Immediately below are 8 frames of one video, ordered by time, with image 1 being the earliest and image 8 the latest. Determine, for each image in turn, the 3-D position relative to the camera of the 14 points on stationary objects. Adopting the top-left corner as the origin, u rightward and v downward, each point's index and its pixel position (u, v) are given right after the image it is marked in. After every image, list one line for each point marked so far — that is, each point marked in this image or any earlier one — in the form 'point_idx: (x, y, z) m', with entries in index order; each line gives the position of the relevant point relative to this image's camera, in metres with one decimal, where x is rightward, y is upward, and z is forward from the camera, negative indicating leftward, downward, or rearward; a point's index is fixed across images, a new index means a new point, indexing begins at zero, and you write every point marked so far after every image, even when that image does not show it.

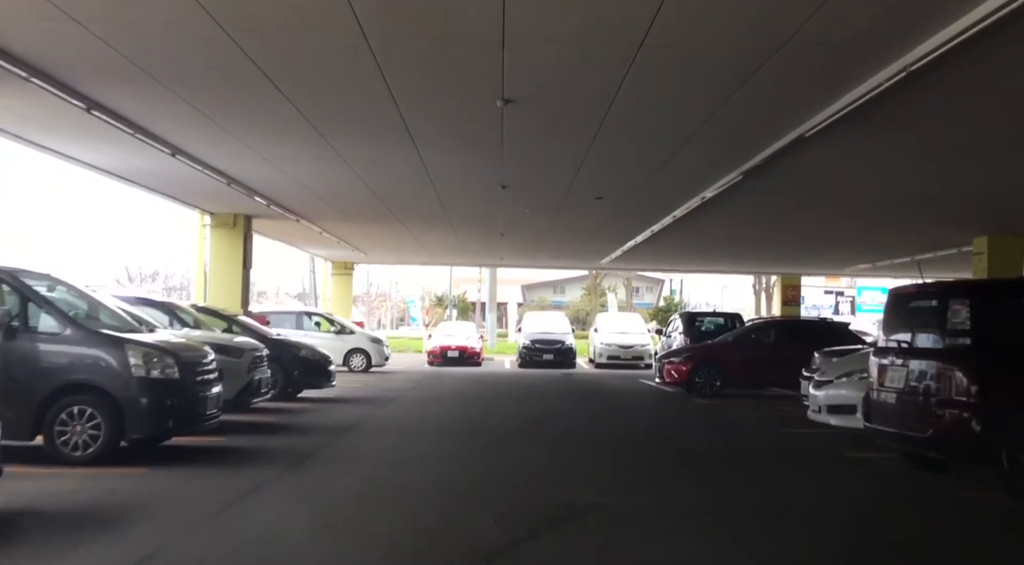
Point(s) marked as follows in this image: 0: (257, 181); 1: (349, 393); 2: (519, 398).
0: (-4.4, +1.7, +13.6) m
1: (-3.0, -2.1, +14.7) m
2: (+0.2, -2.5, +16.5) m
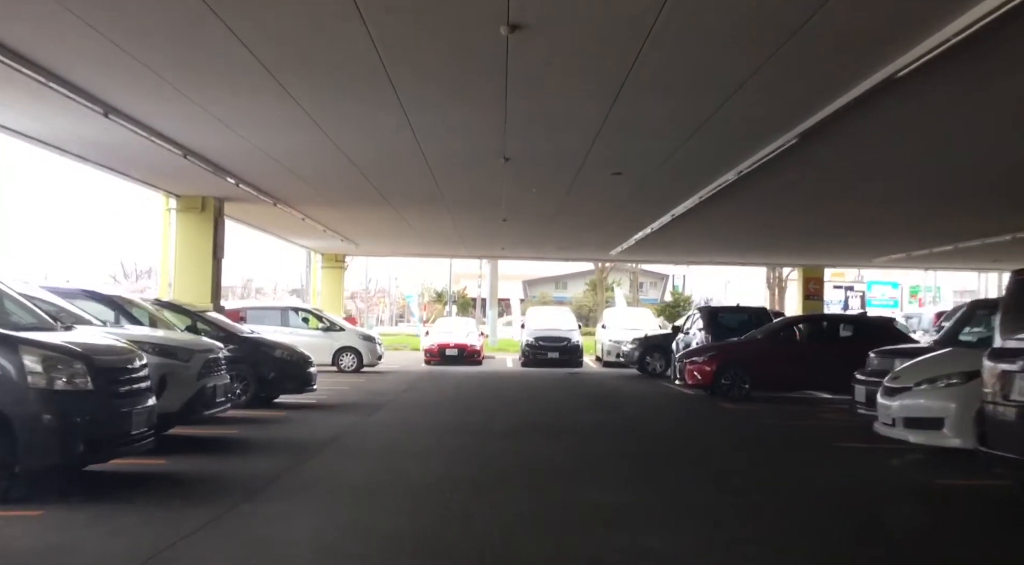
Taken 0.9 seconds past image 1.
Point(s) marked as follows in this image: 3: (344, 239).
0: (-4.4, +1.9, +12.0) m
1: (-3.0, -2.0, +13.1) m
2: (+0.3, -2.3, +15.0) m
3: (-4.4, +1.2, +19.9) m
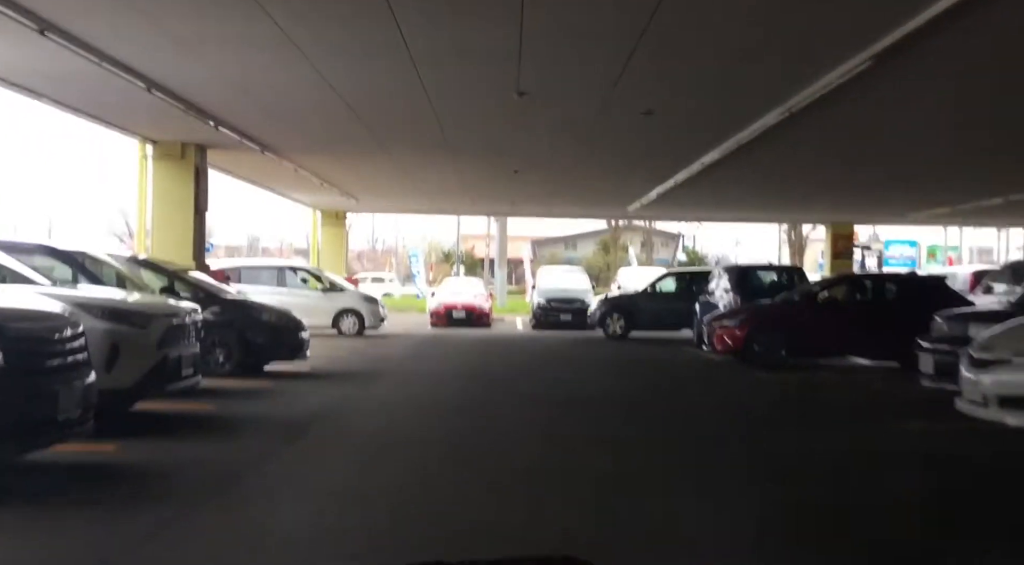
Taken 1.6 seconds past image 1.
0: (-4.2, +2.5, +10.8) m
1: (-2.8, -1.3, +12.1) m
2: (+0.5, -1.5, +13.9) m
3: (-4.1, +2.2, +18.7) m
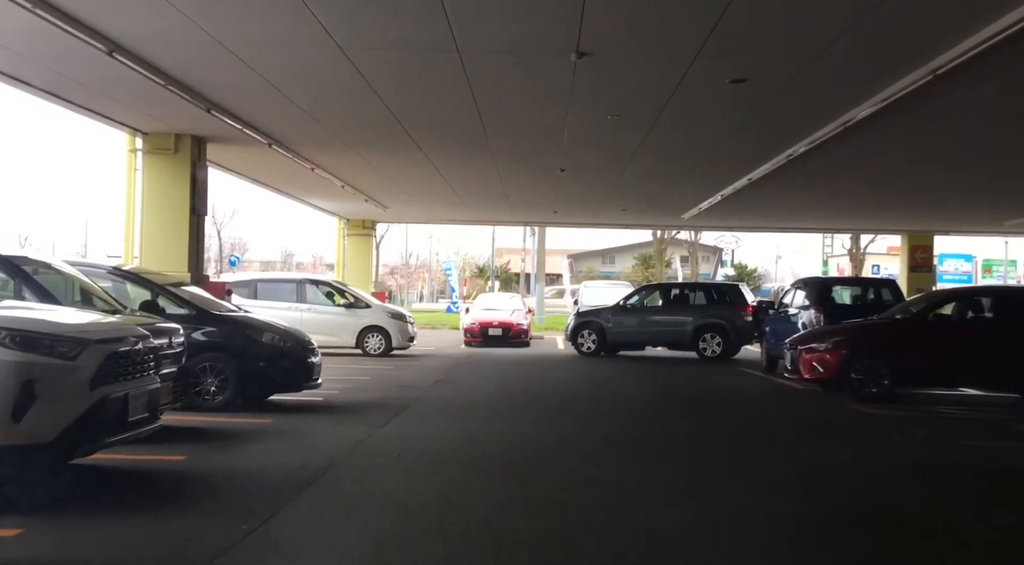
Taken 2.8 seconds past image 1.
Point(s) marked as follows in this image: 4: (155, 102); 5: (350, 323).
0: (-3.6, +2.3, +9.2) m
1: (-2.1, -1.5, +10.4) m
2: (+1.2, -1.8, +12.0) m
3: (-3.2, +1.9, +17.1) m
4: (-4.4, +2.2, +9.6) m
5: (-3.5, -0.9, +16.6) m
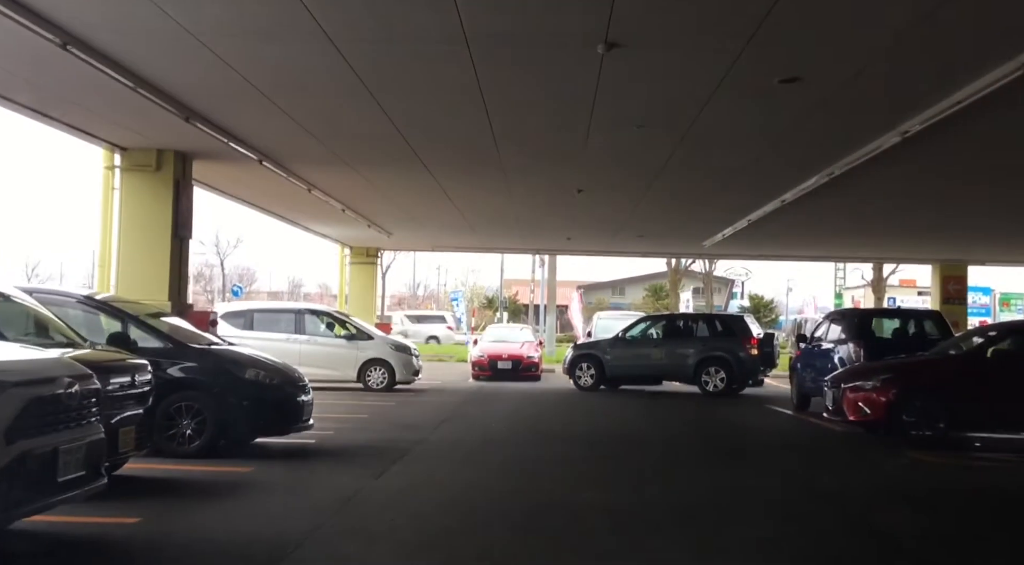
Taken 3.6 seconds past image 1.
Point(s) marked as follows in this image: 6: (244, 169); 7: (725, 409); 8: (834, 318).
0: (-3.5, +2.0, +8.4) m
1: (-2.0, -1.9, +9.4) m
2: (+1.4, -2.2, +11.0) m
3: (-3.0, +1.2, +16.3) m
4: (-4.2, +1.9, +8.8) m
5: (-3.3, -1.5, +15.7) m
6: (-3.9, +1.6, +11.1) m
7: (+3.8, -2.3, +13.9) m
8: (+5.1, -0.5, +12.2) m
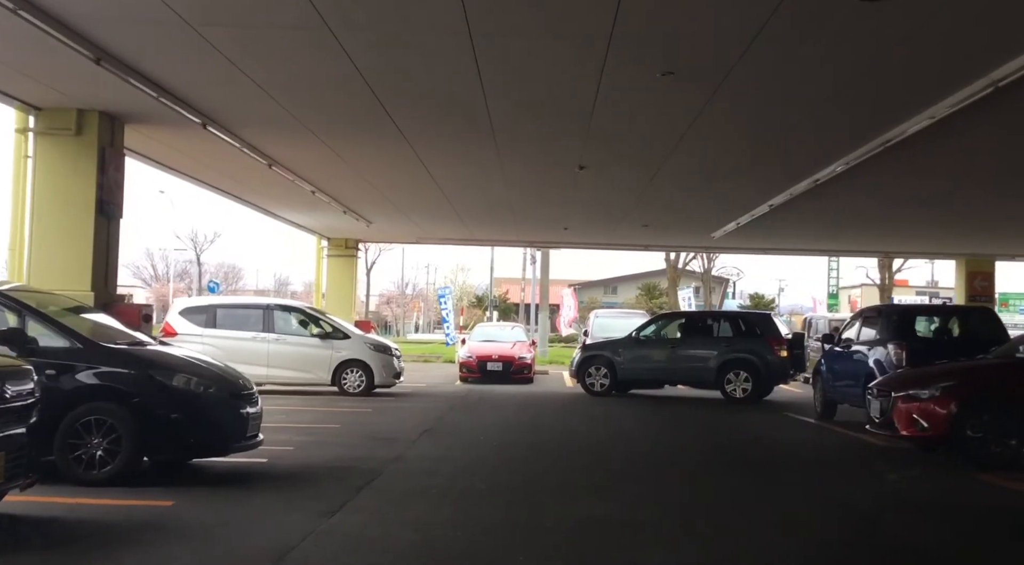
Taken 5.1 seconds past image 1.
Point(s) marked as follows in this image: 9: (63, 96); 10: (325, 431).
0: (-3.5, +2.1, +6.9) m
1: (-2.1, -1.8, +8.0) m
2: (+1.2, -2.1, +9.6) m
3: (-3.1, +1.4, +14.8) m
4: (-4.3, +2.0, +7.3) m
5: (-3.4, -1.4, +14.2) m
6: (-4.0, +1.8, +9.6) m
7: (+3.7, -2.2, +12.5) m
8: (+5.0, -0.4, +10.8) m
9: (-4.5, +1.8, +8.1) m
10: (-2.4, -1.9, +9.8) m
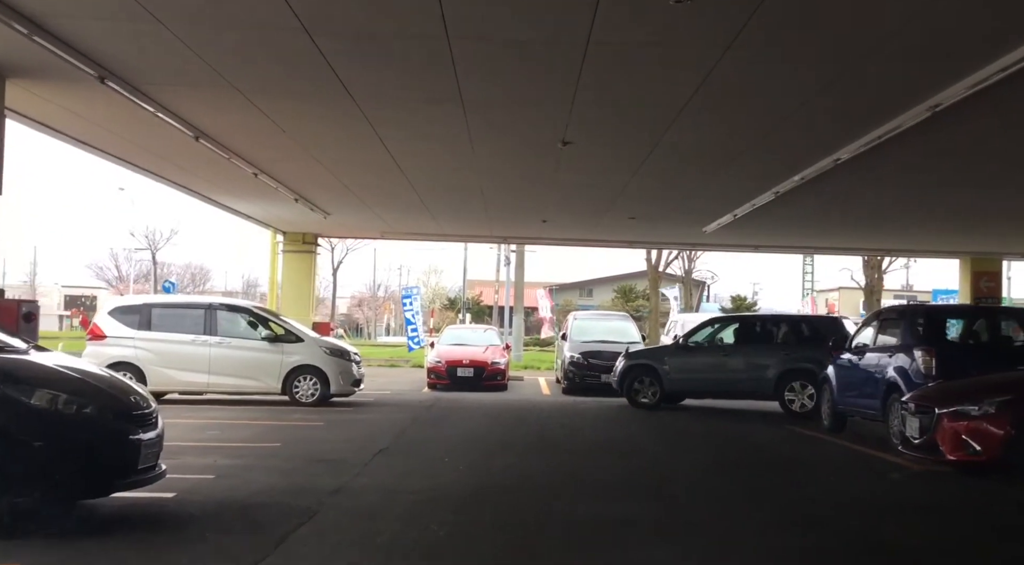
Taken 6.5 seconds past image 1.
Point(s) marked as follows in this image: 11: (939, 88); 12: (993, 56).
0: (-3.7, +2.2, +5.5) m
1: (-2.3, -1.7, +6.5) m
2: (+0.9, -2.1, +8.3) m
3: (-3.6, +1.4, +13.4) m
4: (-4.5, +2.1, +5.8) m
5: (-3.9, -1.3, +12.7) m
6: (-4.3, +1.8, +8.1) m
7: (+3.2, -2.2, +11.3) m
8: (+4.6, -0.4, +9.6) m
9: (-4.8, +1.9, +6.6) m
10: (-2.7, -1.8, +8.3) m
11: (+4.7, +2.3, +8.7) m
12: (+4.6, +2.3, +7.6) m
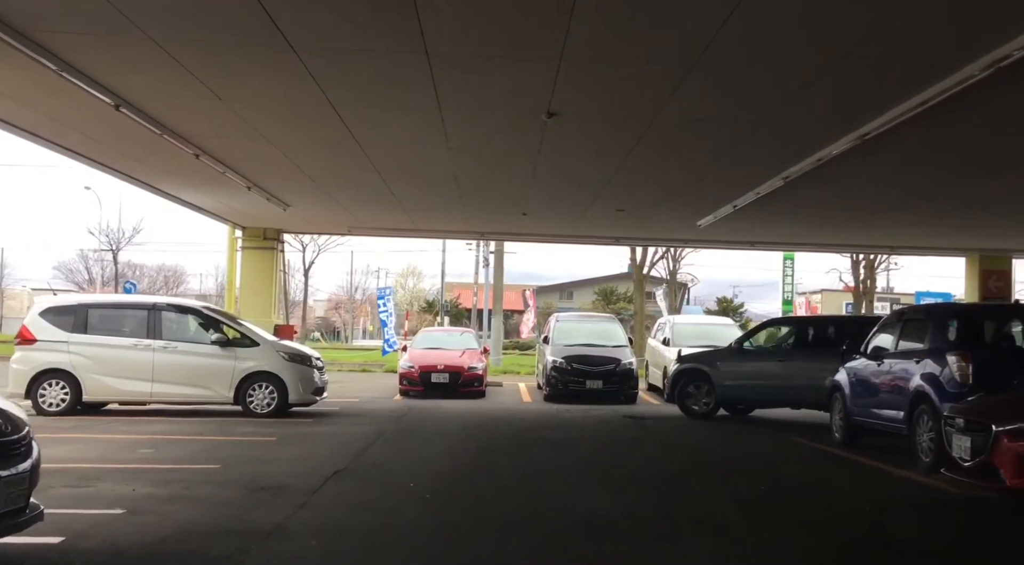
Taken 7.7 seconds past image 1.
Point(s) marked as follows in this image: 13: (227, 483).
0: (-3.9, +2.3, +4.2) m
1: (-2.5, -1.6, +5.3) m
2: (+0.7, -2.0, +7.2) m
3: (-4.0, +1.4, +12.1) m
4: (-4.7, +2.2, +4.5) m
5: (-4.2, -1.3, +11.5) m
6: (-4.5, +1.9, +6.9) m
7: (+3.0, -2.1, +10.2) m
8: (+4.4, -0.4, +8.6) m
9: (-5.0, +2.0, +5.3) m
10: (-2.9, -1.8, +7.1) m
11: (+4.5, +2.3, +7.7) m
12: (+4.4, +2.4, +6.6) m
13: (-2.5, -1.7, +6.8) m
